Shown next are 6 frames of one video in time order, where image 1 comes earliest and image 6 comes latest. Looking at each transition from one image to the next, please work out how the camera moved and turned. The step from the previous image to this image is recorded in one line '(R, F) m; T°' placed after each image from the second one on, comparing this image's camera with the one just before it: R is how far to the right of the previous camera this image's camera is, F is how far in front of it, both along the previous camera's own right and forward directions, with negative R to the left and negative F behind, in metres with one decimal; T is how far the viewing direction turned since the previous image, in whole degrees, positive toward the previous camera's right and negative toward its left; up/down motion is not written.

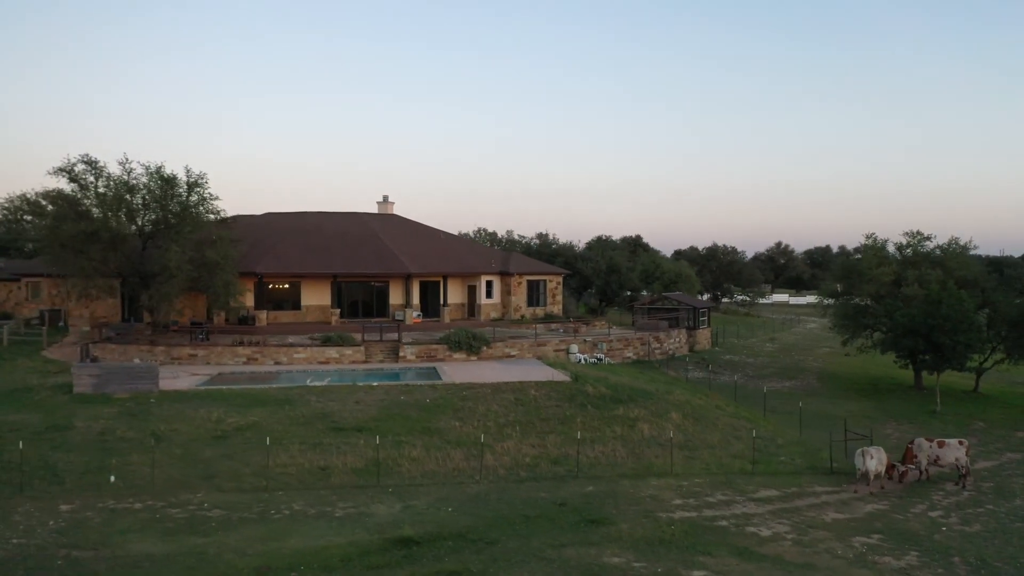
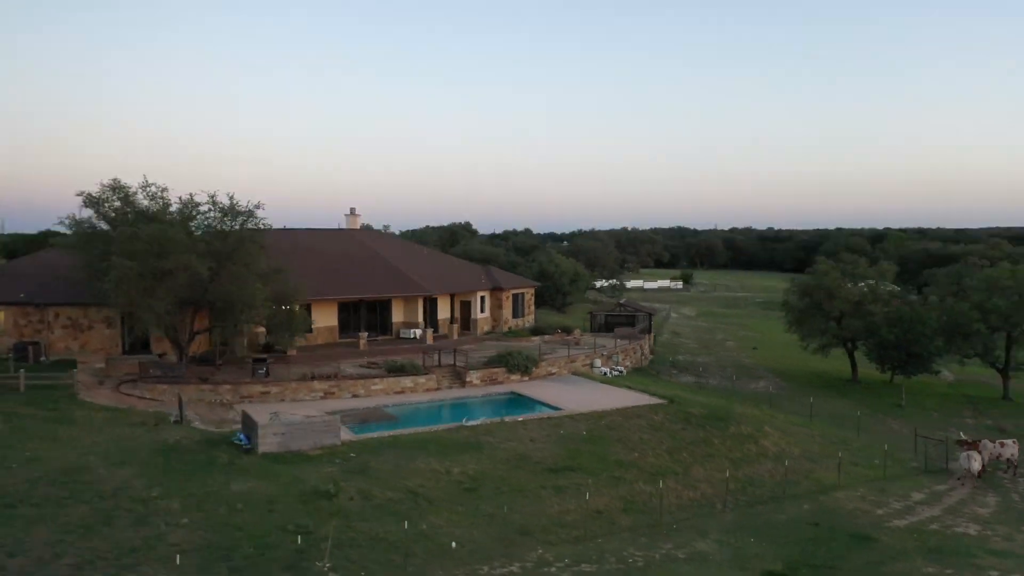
(-4.4, -0.3) m; +16°
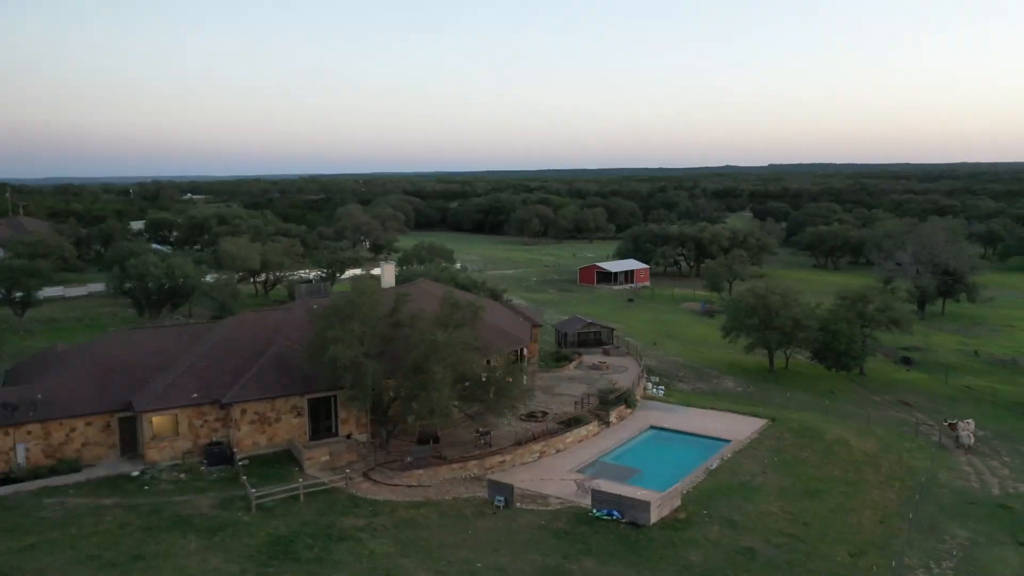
(-8.8, -0.1) m; +26°
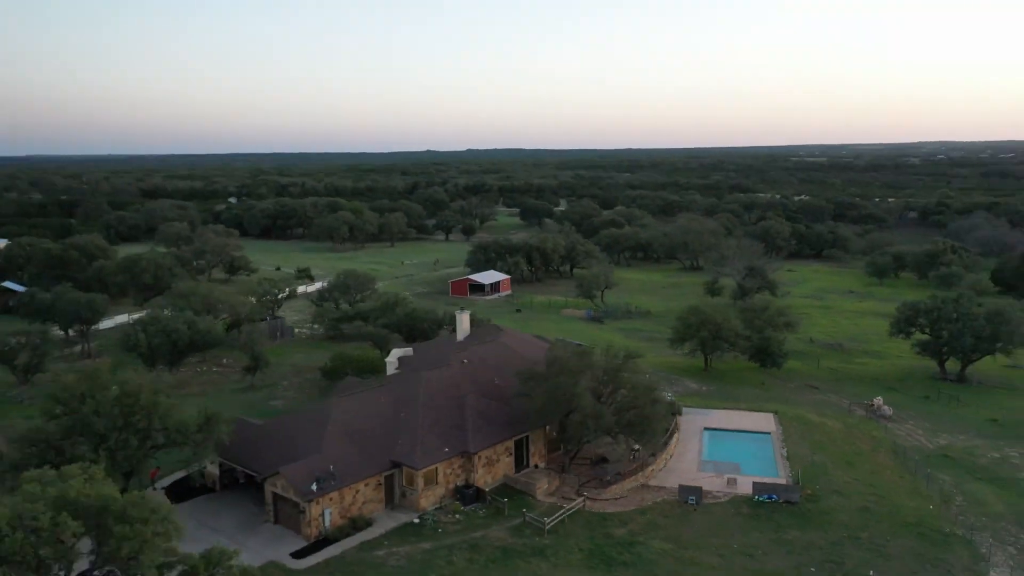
(-8.4, -1.6) m; +20°
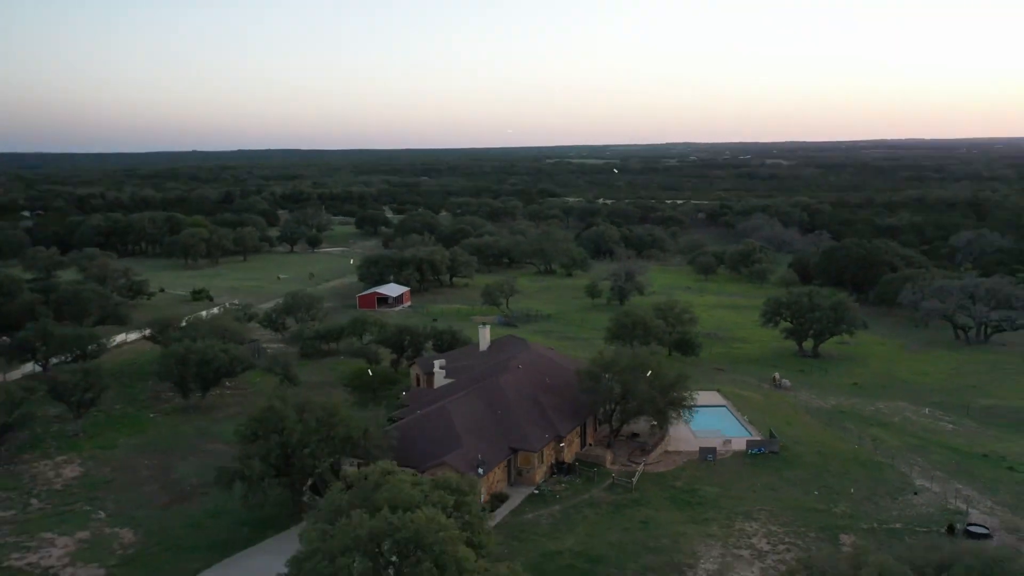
(-6.4, -2.9) m; +15°
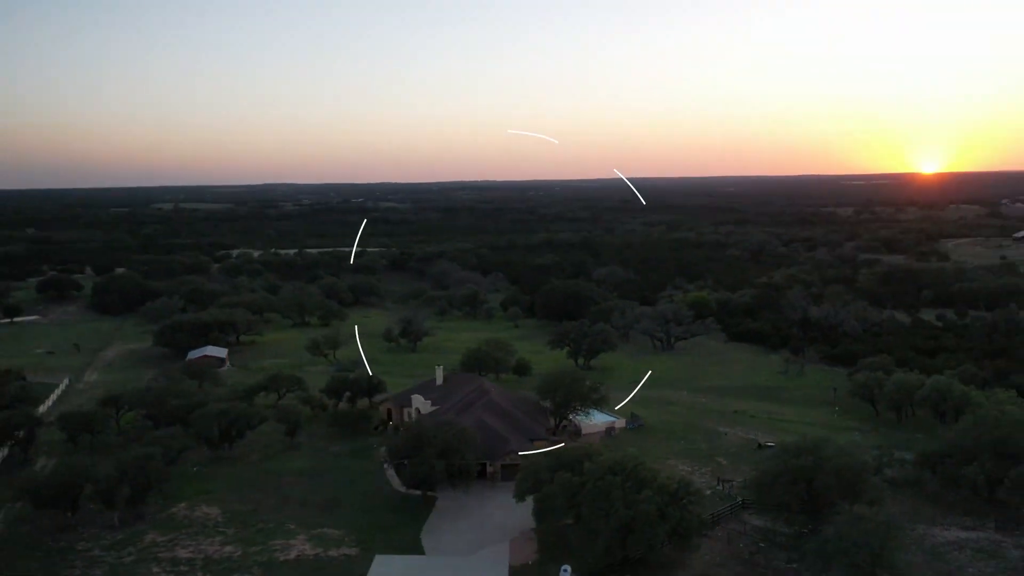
(-12.2, -6.1) m; +28°
